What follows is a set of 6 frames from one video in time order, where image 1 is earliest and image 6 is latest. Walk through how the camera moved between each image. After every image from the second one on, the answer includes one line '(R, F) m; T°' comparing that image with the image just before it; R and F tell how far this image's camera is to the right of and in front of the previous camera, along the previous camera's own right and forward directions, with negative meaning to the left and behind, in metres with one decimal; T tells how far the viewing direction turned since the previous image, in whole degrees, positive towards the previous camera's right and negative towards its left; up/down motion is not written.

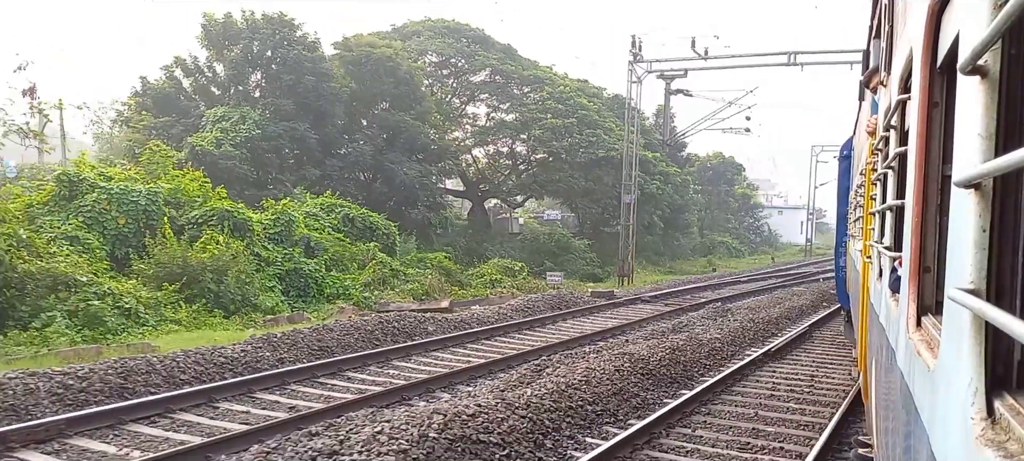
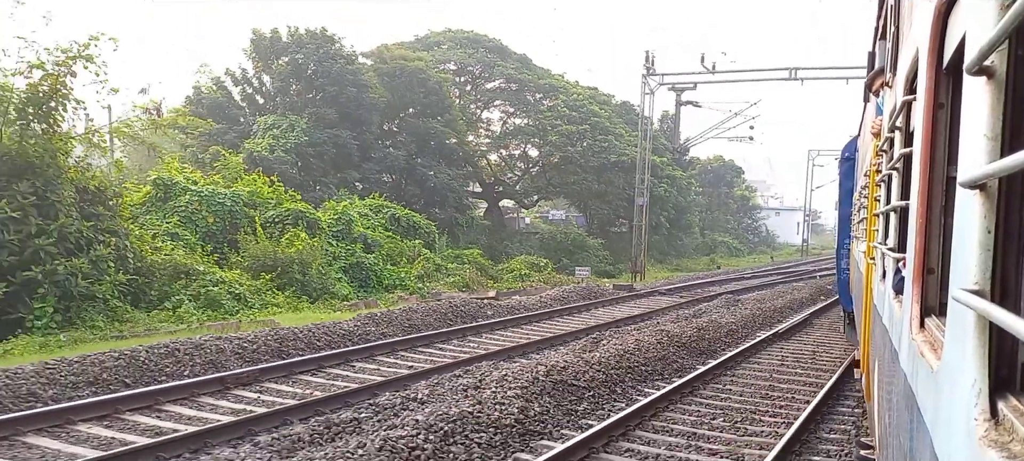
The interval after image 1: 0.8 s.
(-0.7, -2.0) m; 0°
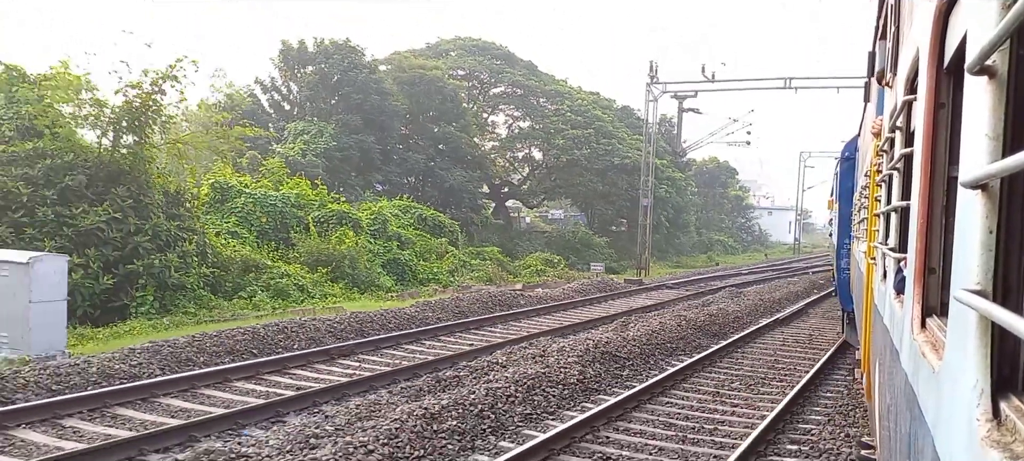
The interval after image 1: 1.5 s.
(-0.6, -1.7) m; +1°
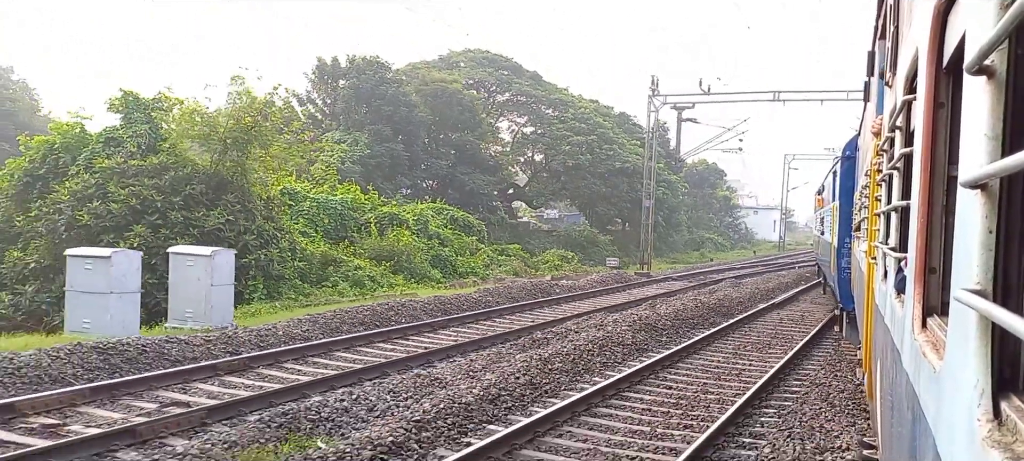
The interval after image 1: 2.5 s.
(-1.0, -2.7) m; +1°
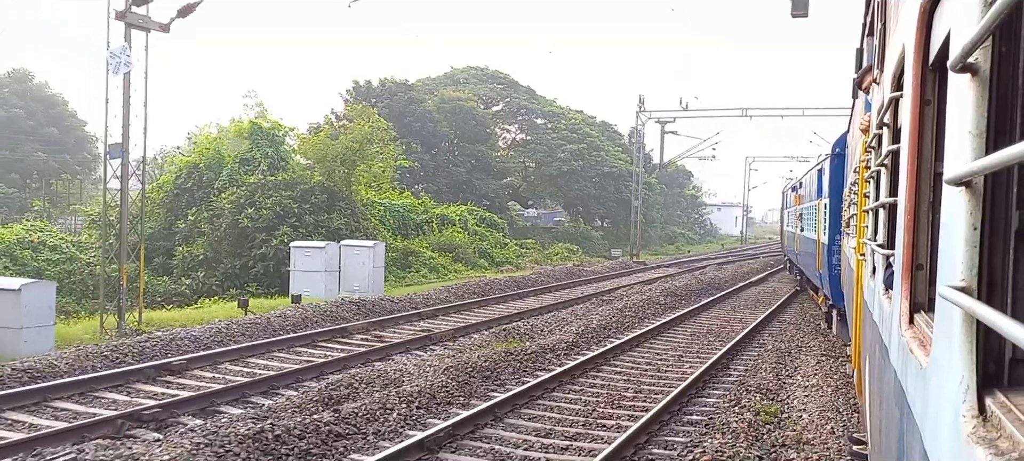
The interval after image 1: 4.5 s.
(-1.8, -5.0) m; +2°
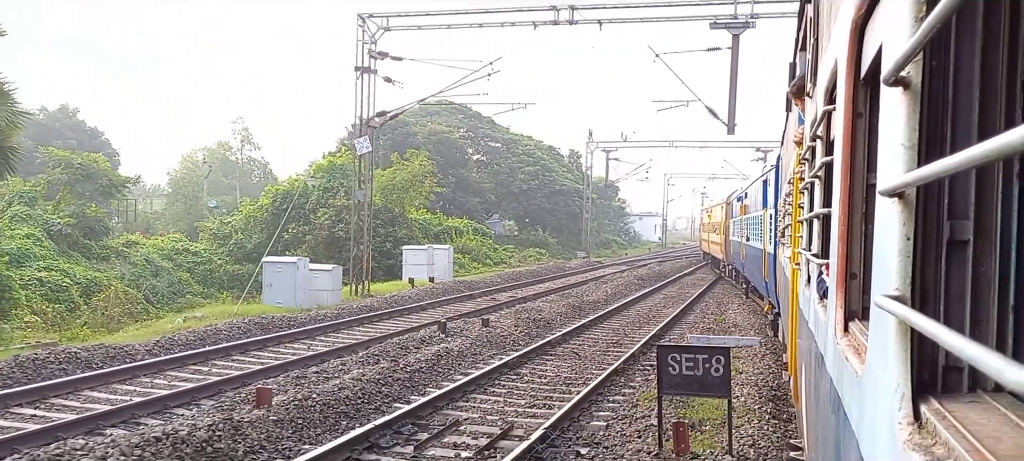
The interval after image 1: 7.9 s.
(-2.9, -8.5) m; +5°
